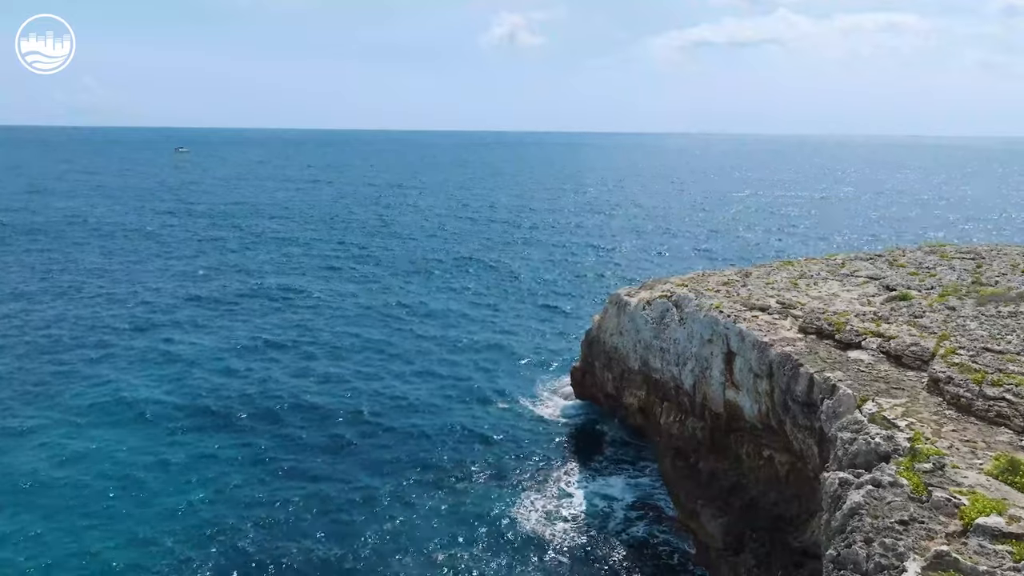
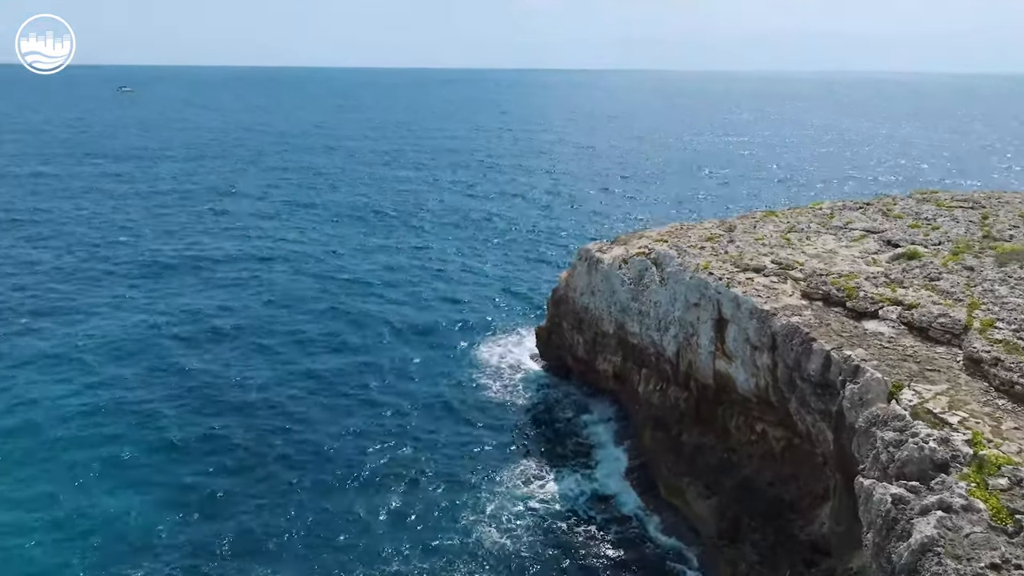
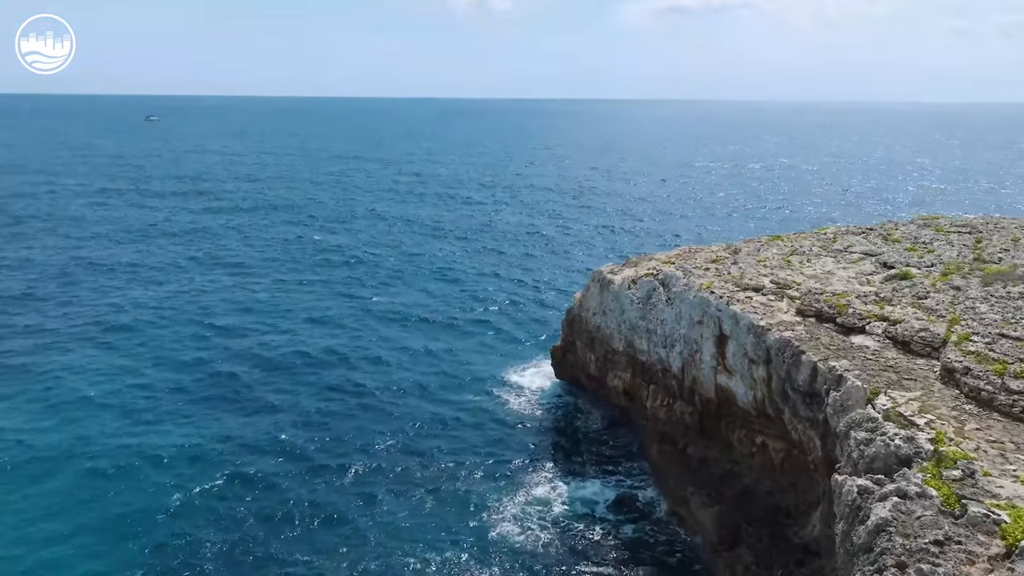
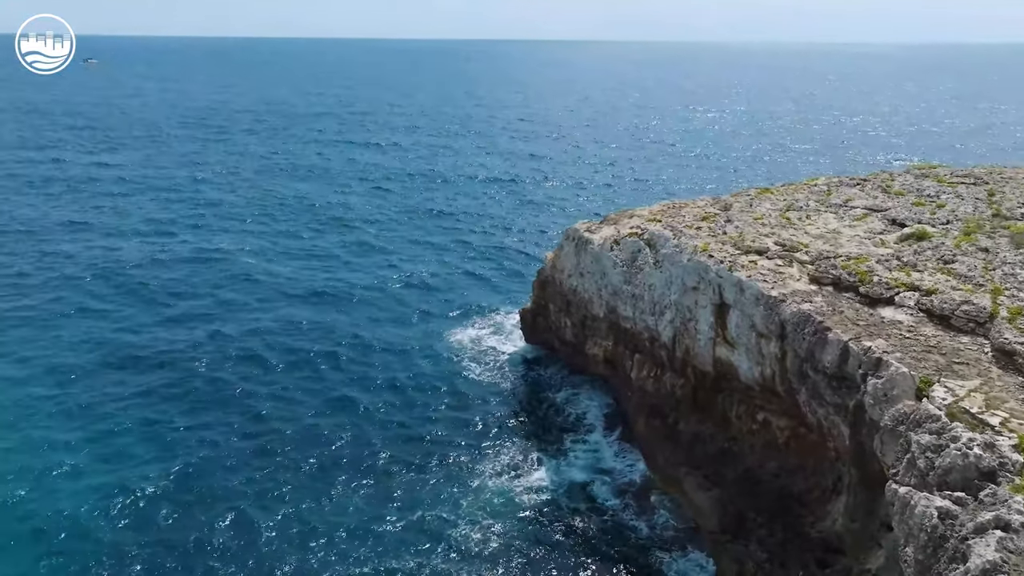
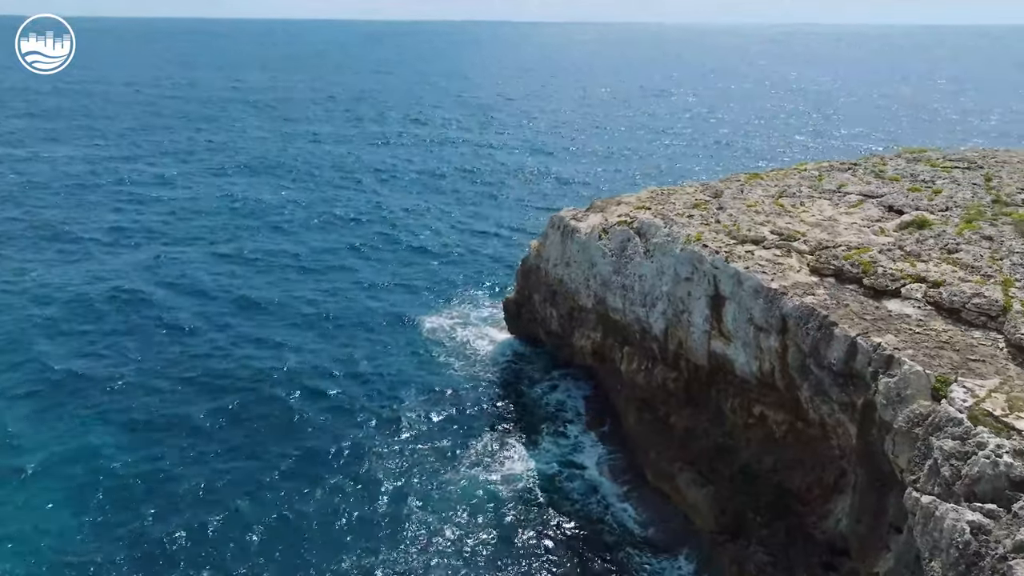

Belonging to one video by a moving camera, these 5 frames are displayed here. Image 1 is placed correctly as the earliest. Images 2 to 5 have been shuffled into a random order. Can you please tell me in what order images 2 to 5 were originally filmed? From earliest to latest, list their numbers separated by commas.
3, 2, 4, 5
